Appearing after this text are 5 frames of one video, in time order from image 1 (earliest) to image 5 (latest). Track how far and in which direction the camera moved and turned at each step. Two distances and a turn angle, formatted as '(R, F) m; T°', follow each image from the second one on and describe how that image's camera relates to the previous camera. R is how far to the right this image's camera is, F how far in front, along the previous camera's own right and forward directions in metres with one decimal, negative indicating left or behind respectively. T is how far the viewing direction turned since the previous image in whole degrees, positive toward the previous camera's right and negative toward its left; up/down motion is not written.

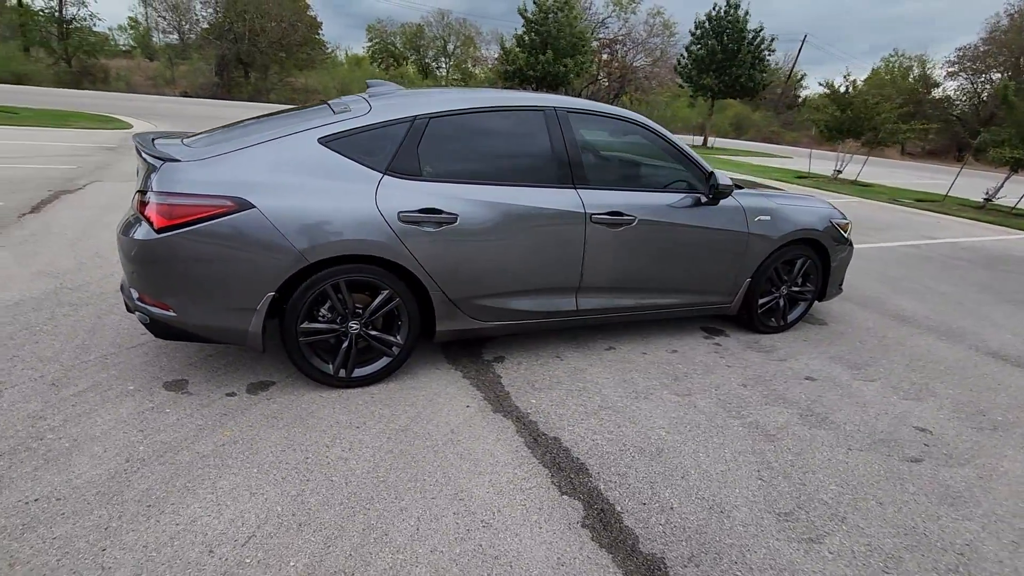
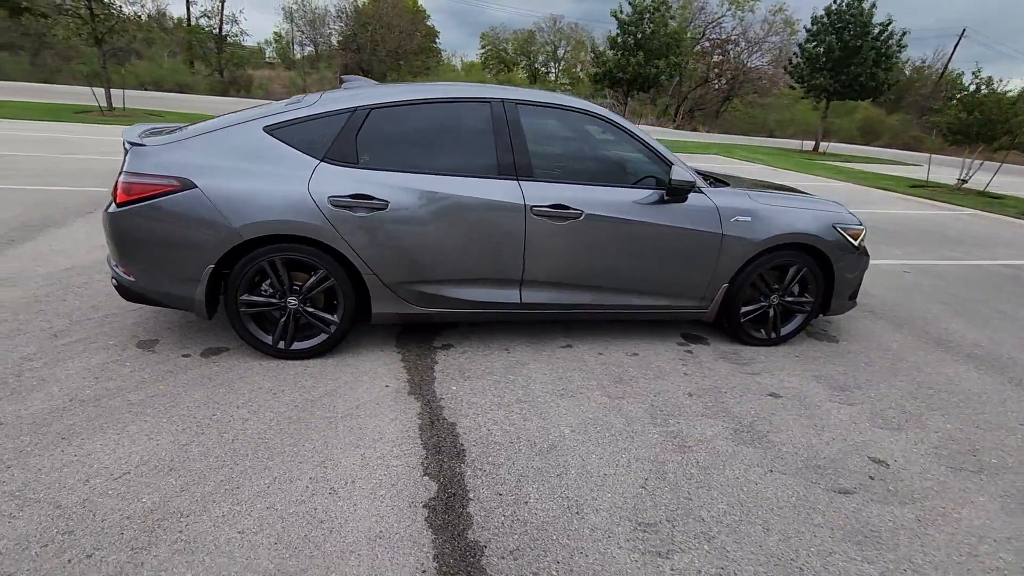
(+1.0, +0.1) m; -11°
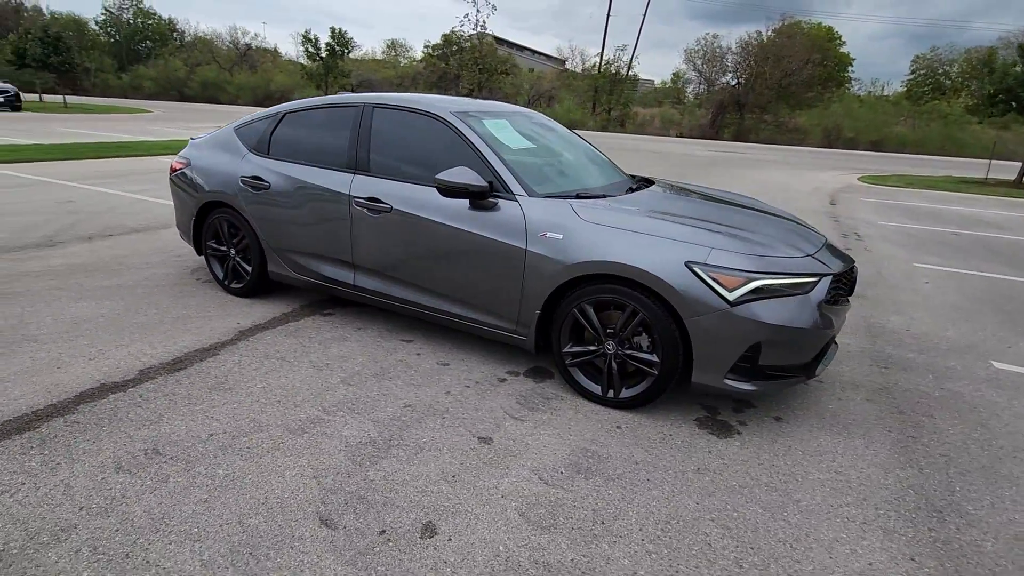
(+3.4, +1.2) m; -38°
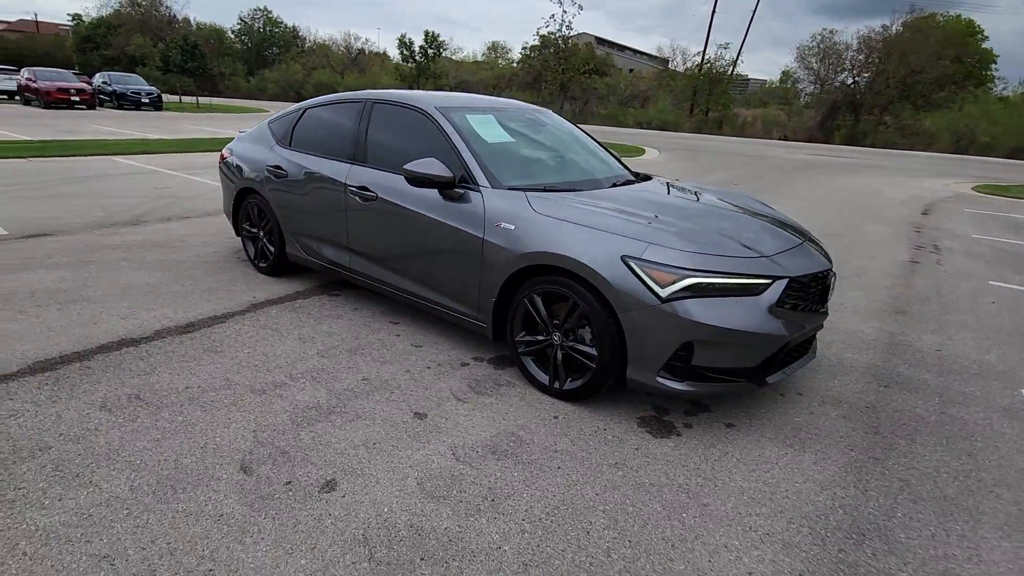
(+0.8, 0.0) m; -9°
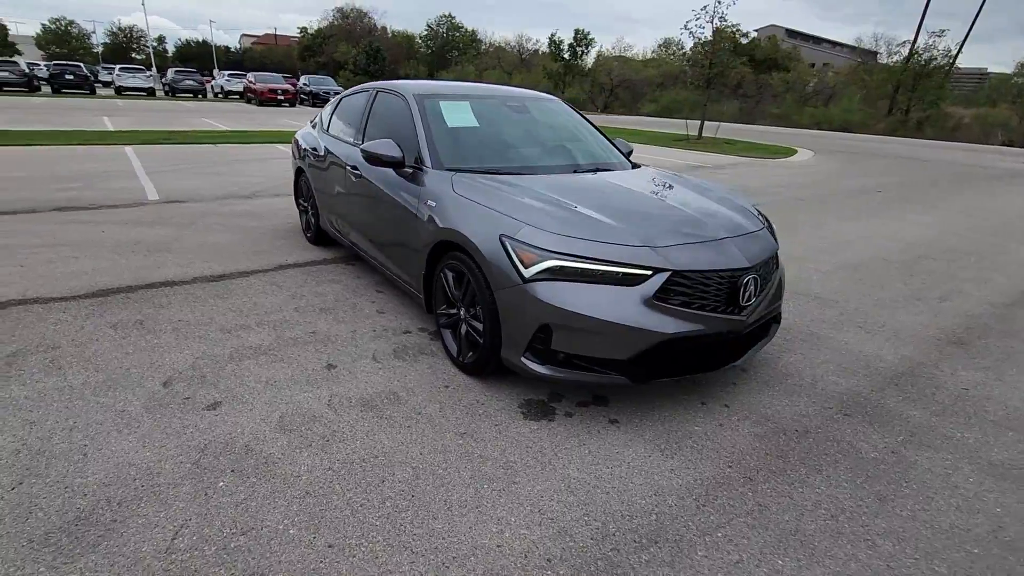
(+1.5, +0.1) m; -16°
